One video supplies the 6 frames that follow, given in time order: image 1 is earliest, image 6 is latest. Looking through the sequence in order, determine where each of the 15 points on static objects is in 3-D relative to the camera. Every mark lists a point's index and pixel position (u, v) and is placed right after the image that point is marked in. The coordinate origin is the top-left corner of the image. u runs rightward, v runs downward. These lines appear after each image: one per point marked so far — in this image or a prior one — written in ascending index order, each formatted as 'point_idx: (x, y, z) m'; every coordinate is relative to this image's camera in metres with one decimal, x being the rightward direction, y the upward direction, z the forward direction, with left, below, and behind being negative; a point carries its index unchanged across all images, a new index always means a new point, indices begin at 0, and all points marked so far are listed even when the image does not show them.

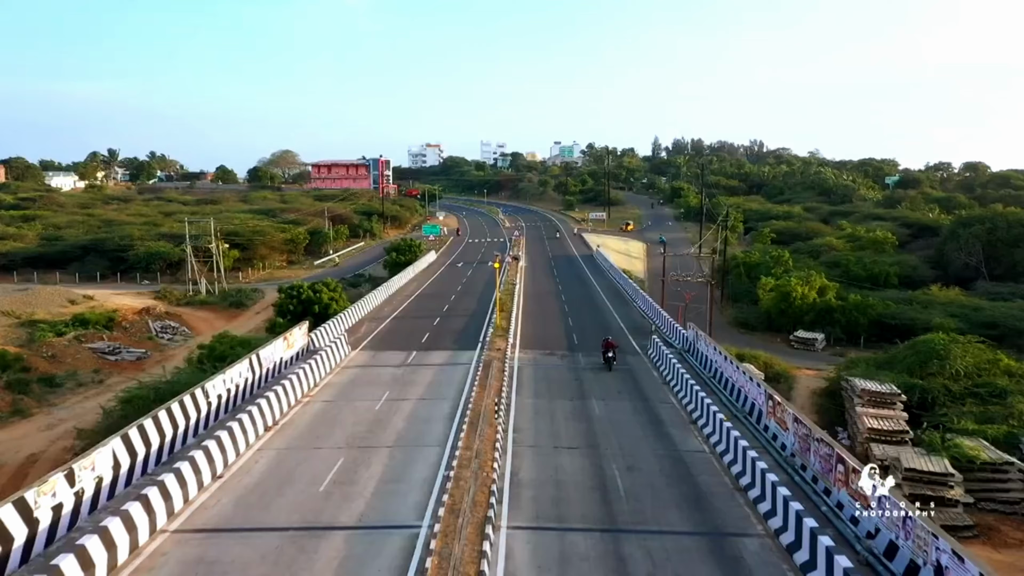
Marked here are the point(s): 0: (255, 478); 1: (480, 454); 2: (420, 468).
0: (-4.5, -3.3, +13.6) m
1: (-0.6, -2.9, +14.1) m
2: (-1.6, -3.1, +13.8) m
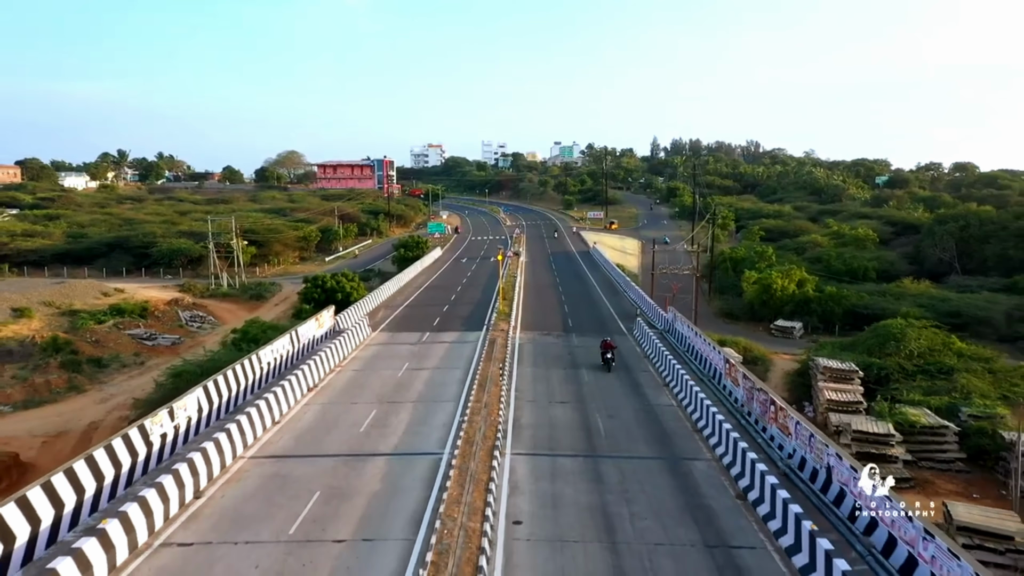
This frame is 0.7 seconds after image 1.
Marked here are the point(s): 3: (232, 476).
0: (-4.4, -2.9, +16.7) m
1: (-0.5, -2.6, +17.2) m
2: (-1.6, -2.7, +16.9) m
3: (-5.0, -3.3, +13.7) m
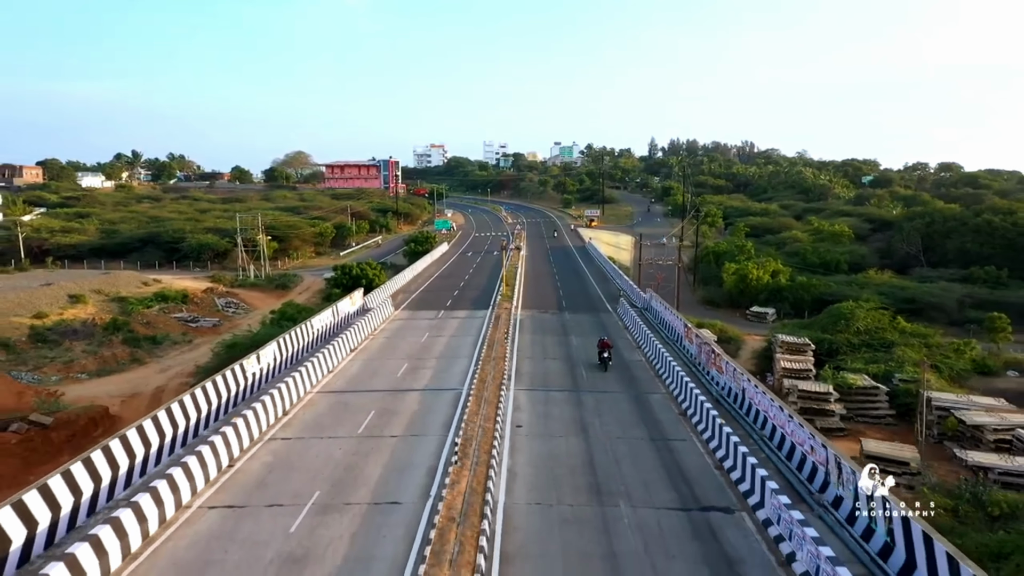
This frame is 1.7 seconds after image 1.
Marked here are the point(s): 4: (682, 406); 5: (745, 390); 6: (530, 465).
0: (-4.4, -2.3, +21.2) m
1: (-0.5, -2.0, +21.7) m
2: (-1.5, -2.1, +21.4) m
3: (-4.9, -2.7, +18.2) m
4: (+3.9, -2.7, +17.5) m
5: (+5.0, -2.2, +16.7) m
6: (+0.4, -3.2, +13.8) m
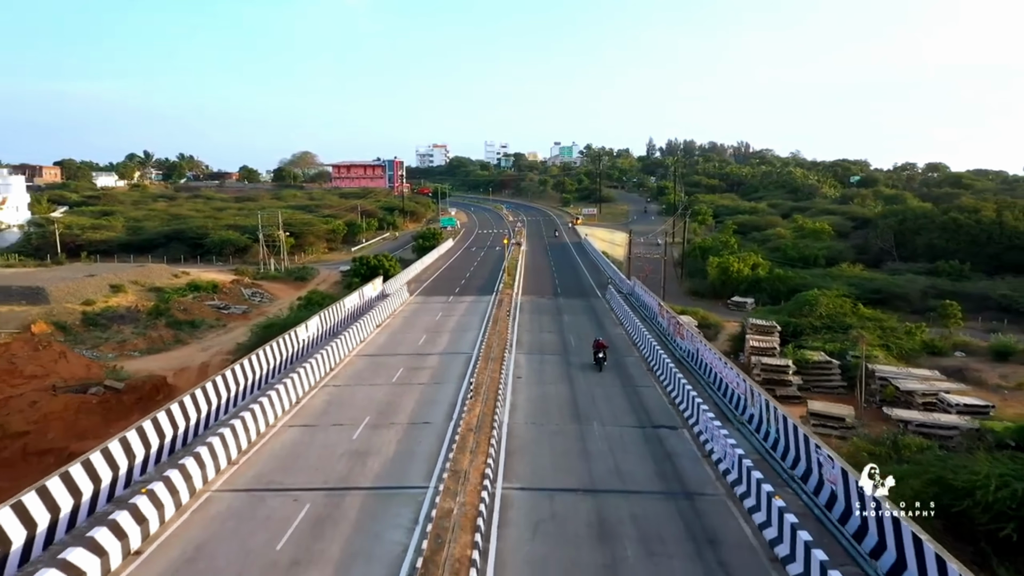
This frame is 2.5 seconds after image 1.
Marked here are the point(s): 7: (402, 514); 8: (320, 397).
0: (-4.3, -1.8, +25.3) m
1: (-0.4, -1.5, +25.9) m
2: (-1.4, -1.6, +25.6) m
3: (-4.9, -2.2, +22.4) m
4: (+4.0, -2.2, +21.7) m
5: (+5.1, -1.7, +20.8) m
6: (+0.4, -2.7, +18.0) m
7: (-1.7, -3.4, +11.8) m
8: (-4.7, -2.7, +18.8) m
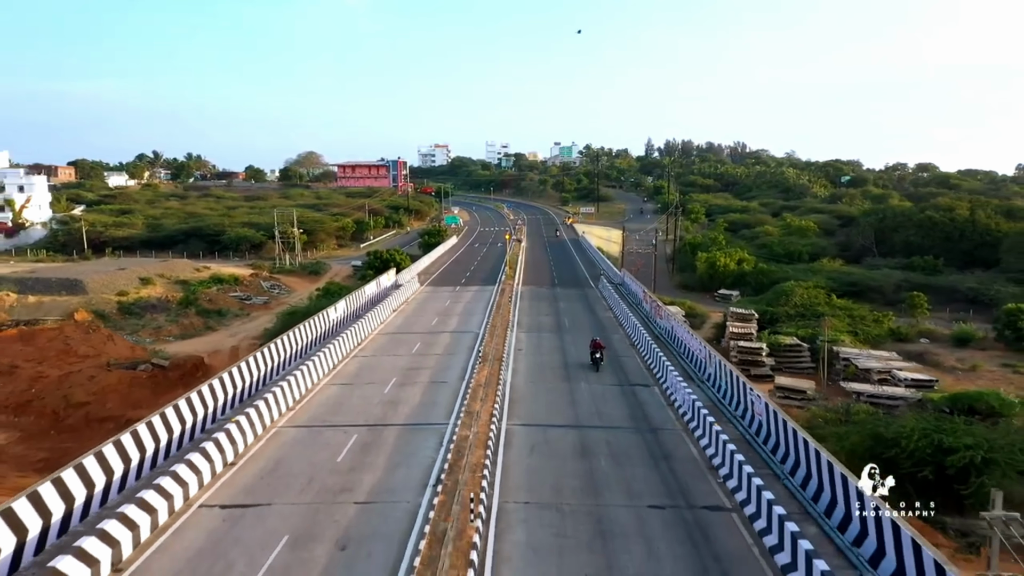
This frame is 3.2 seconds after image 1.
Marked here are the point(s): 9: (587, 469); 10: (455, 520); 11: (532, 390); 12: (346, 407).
0: (-4.3, -1.3, +28.8) m
1: (-0.4, -1.0, +29.3) m
2: (-1.4, -1.2, +29.0) m
3: (-4.8, -1.7, +25.9) m
4: (+4.0, -1.7, +25.1) m
5: (+5.1, -1.3, +24.3) m
6: (+0.4, -2.2, +21.4) m
7: (-1.6, -3.0, +15.3) m
8: (-4.7, -2.2, +22.2) m
9: (+1.3, -3.2, +13.7) m
10: (-0.8, -3.4, +11.2) m
11: (+0.5, -2.5, +19.1) m
12: (-3.8, -2.8, +17.7) m
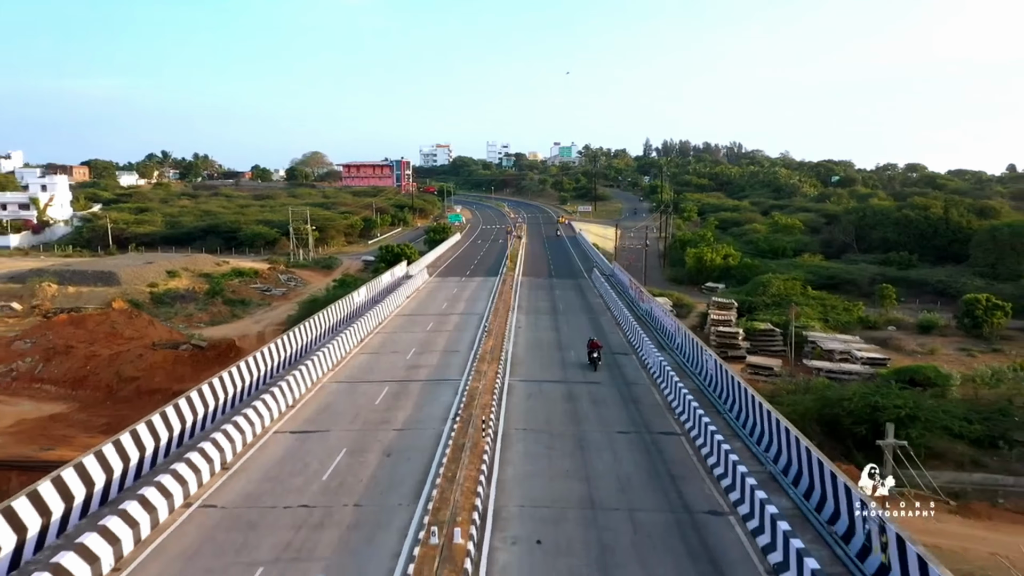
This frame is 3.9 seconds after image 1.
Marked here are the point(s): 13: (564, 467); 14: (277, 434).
0: (-4.2, -0.8, +32.5) m
1: (-0.3, -0.5, +33.0) m
2: (-1.4, -0.7, +32.7) m
3: (-4.8, -1.2, +29.6) m
4: (+4.1, -1.3, +28.8) m
5: (+5.2, -0.8, +28.0) m
6: (+0.5, -1.8, +25.2) m
7: (-1.6, -2.5, +19.0) m
8: (-4.6, -1.7, +25.9) m
9: (+1.4, -2.8, +17.4) m
10: (-0.8, -2.9, +14.9) m
11: (+0.5, -2.1, +22.8) m
12: (-3.8, -2.3, +21.5) m
13: (+0.9, -3.2, +13.8) m
14: (-4.9, -3.0, +15.9) m
